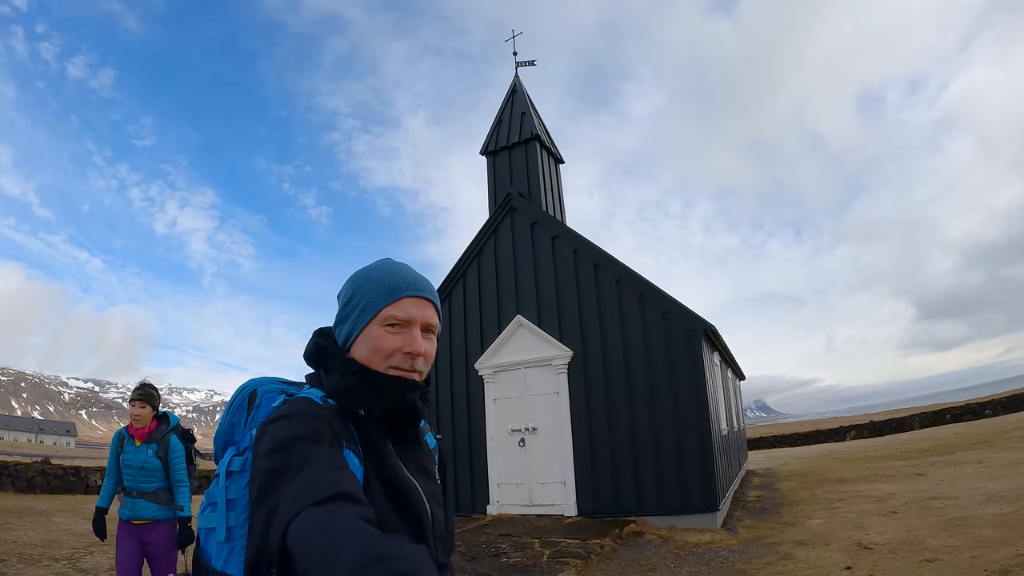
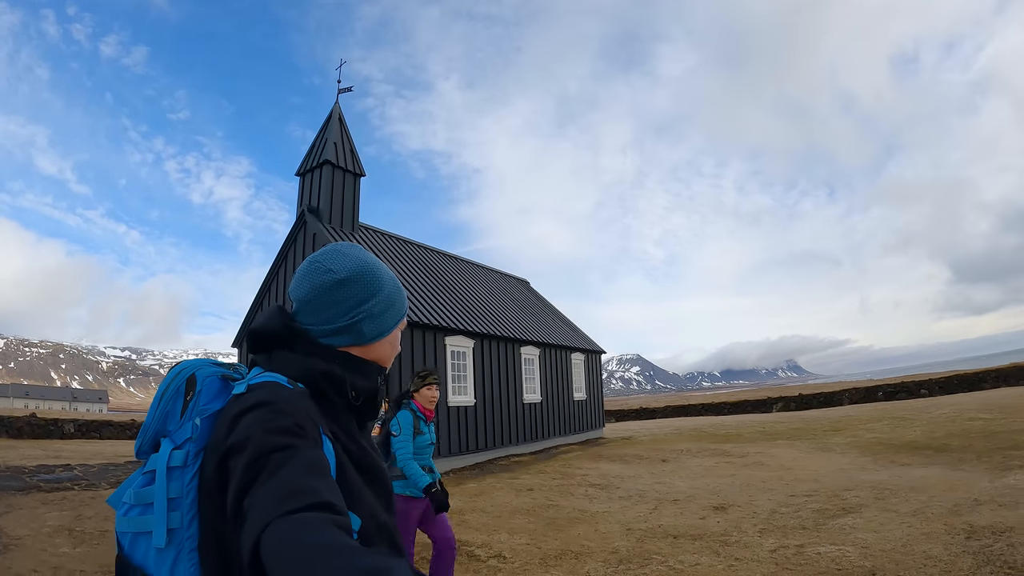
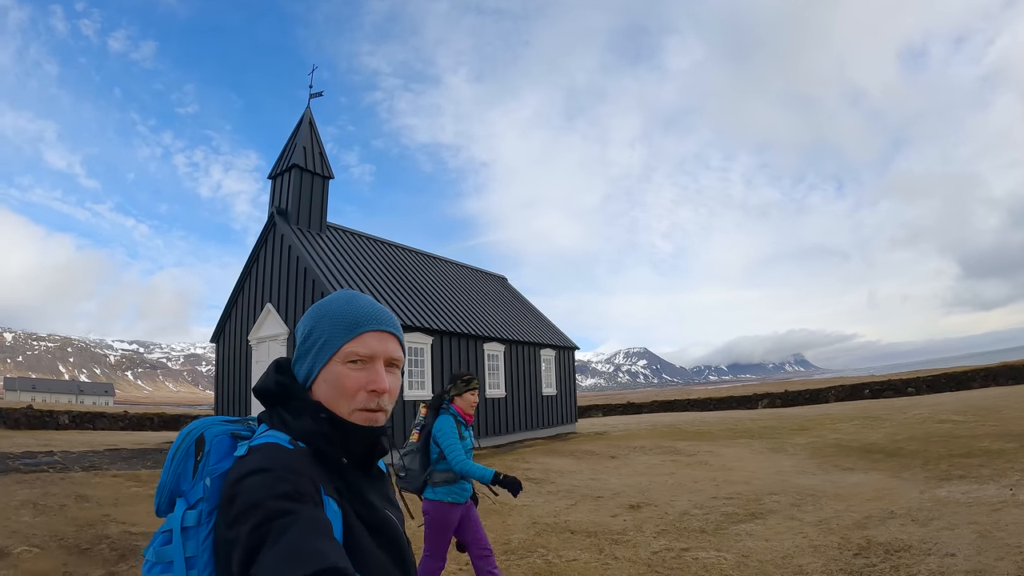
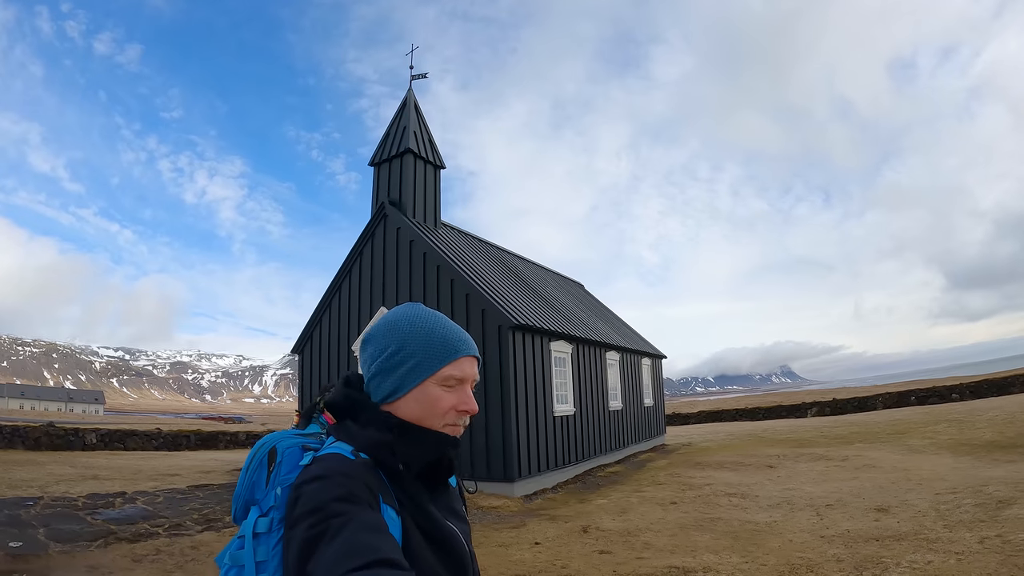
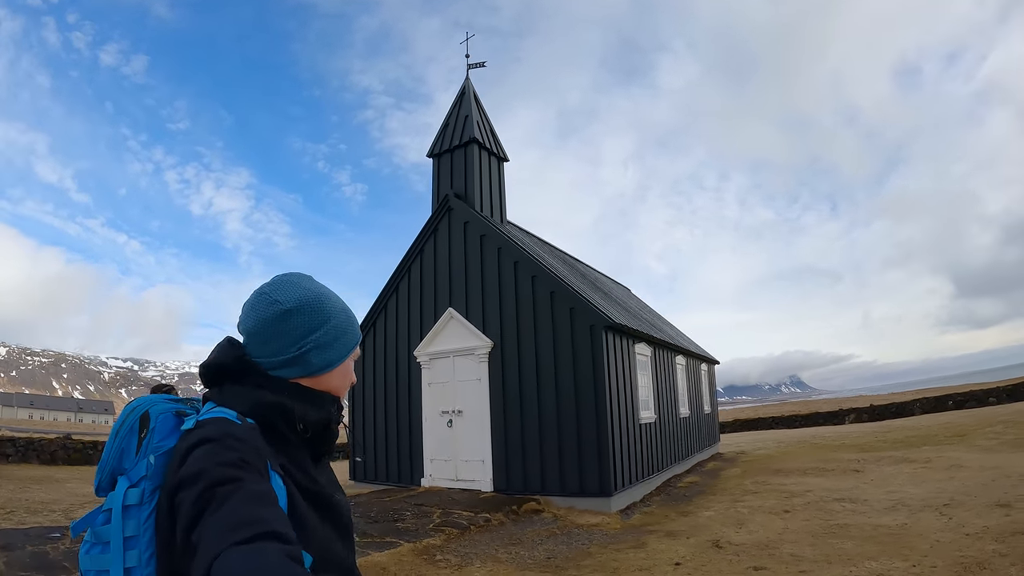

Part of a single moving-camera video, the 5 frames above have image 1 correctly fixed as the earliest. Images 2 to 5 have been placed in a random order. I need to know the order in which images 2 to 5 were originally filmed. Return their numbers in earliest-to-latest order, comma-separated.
5, 4, 2, 3
